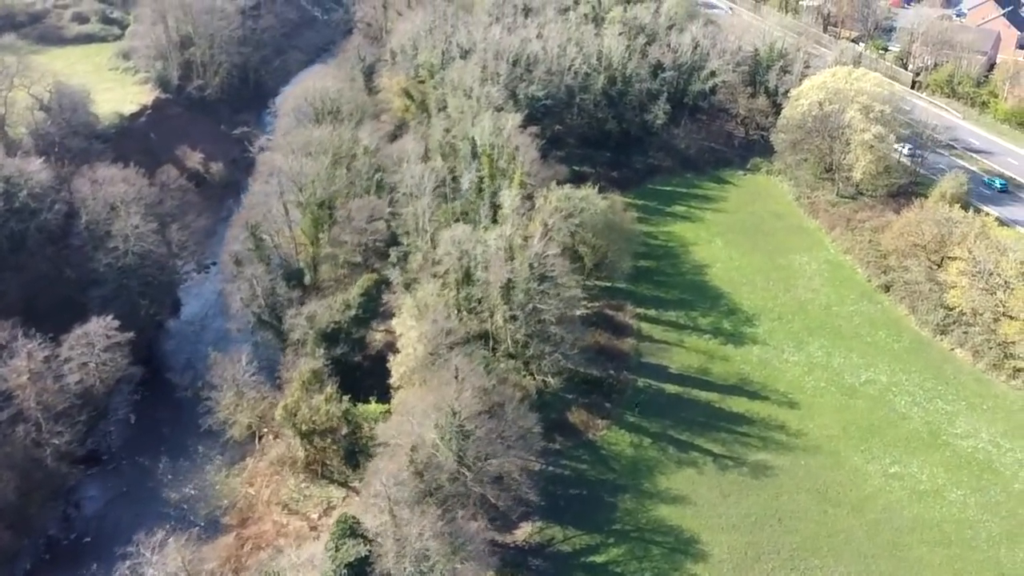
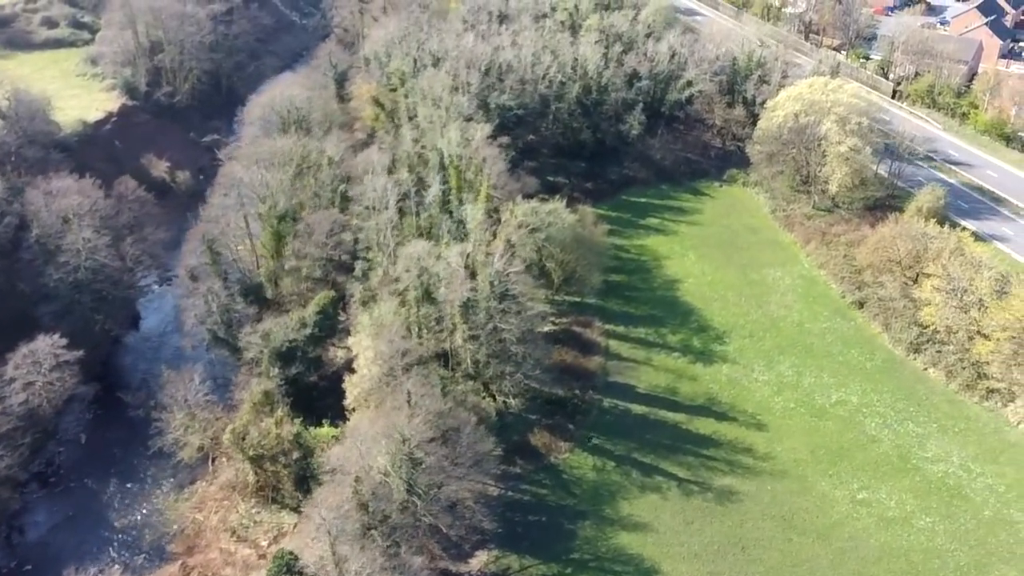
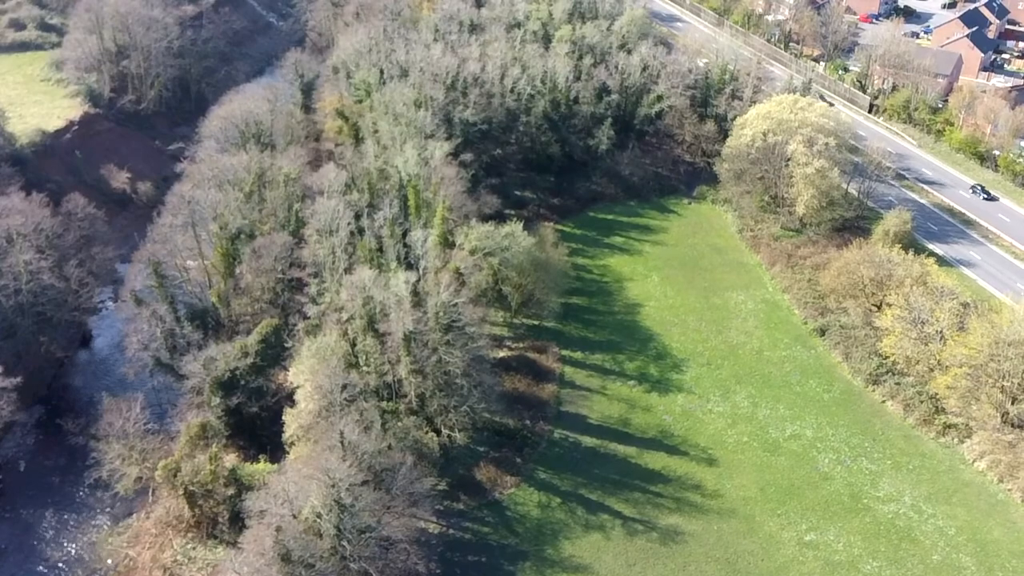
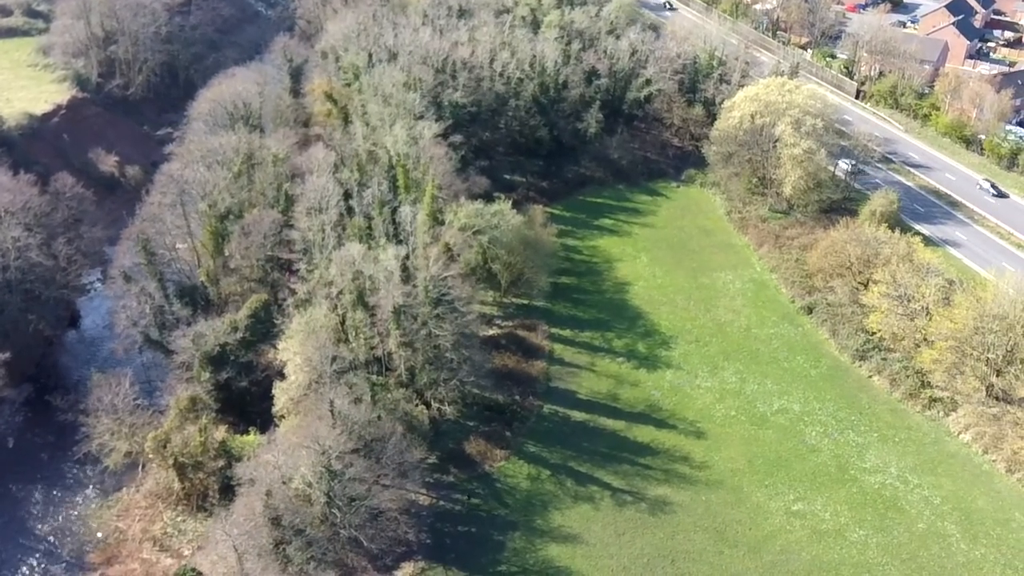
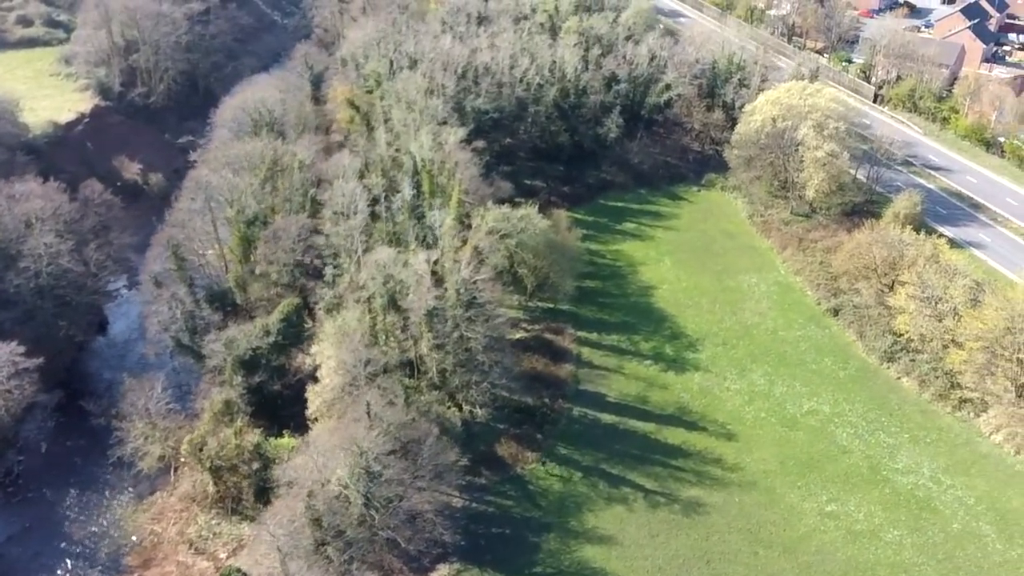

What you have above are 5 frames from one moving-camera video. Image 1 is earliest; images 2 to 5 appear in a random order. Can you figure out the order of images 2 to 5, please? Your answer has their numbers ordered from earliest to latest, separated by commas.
2, 5, 4, 3
